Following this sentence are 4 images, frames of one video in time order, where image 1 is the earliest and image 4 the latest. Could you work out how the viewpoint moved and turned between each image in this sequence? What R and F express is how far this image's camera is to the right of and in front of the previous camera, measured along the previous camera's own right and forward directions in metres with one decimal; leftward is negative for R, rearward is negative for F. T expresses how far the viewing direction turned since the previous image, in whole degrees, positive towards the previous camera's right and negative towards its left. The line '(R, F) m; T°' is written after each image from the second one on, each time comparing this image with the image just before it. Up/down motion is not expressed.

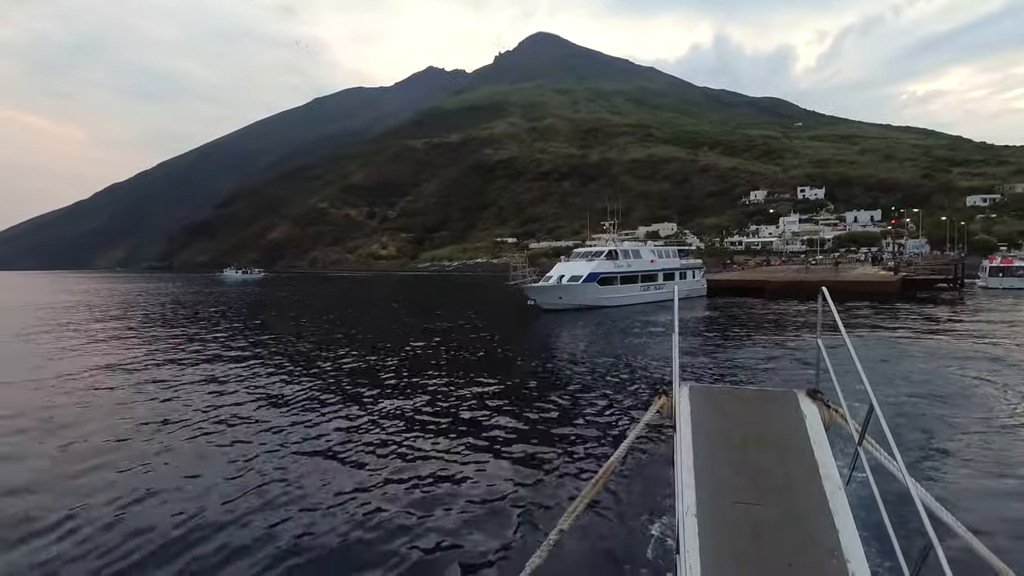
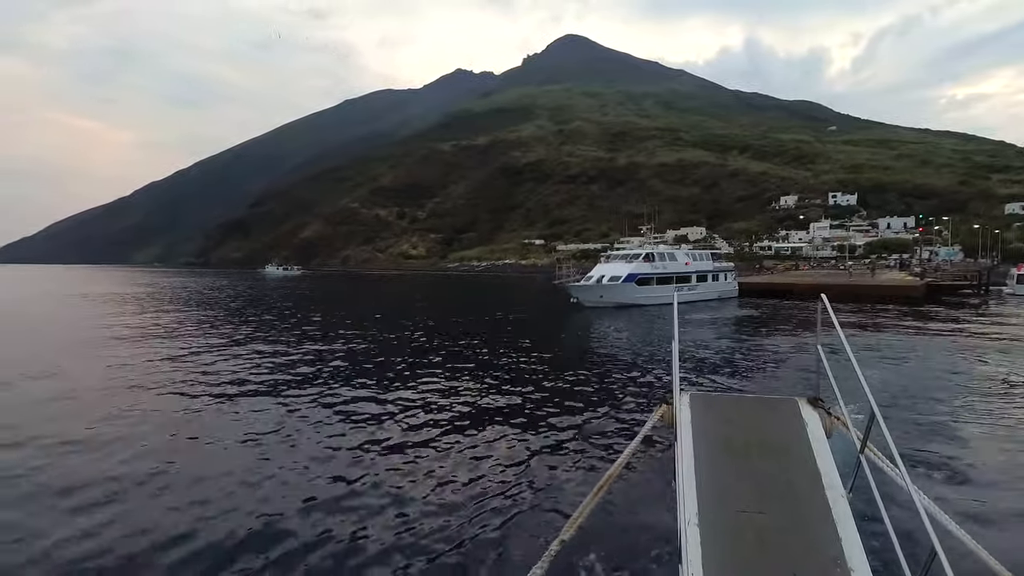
(-0.9, -2.1) m; -3°
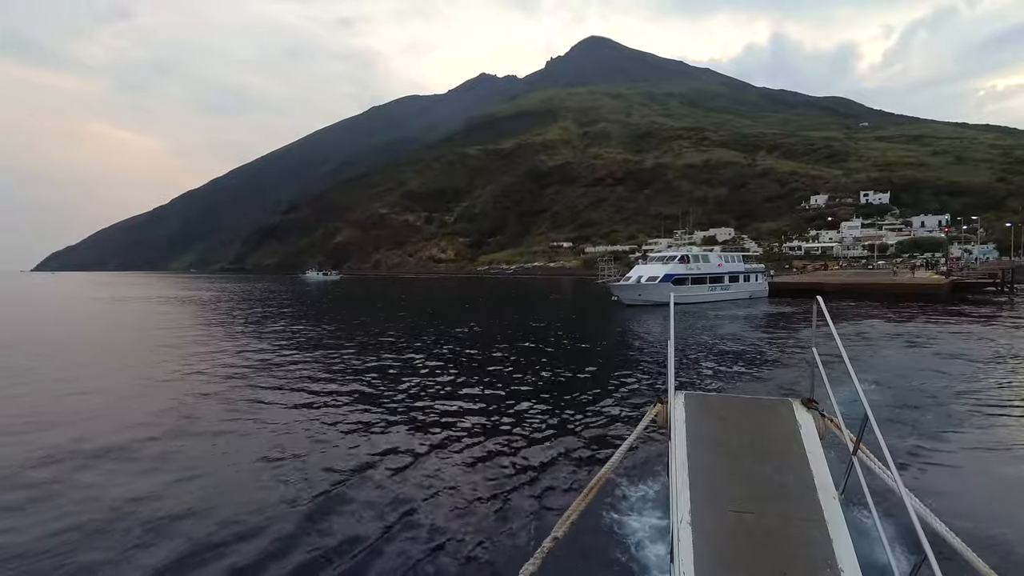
(-1.1, -2.4) m; -3°
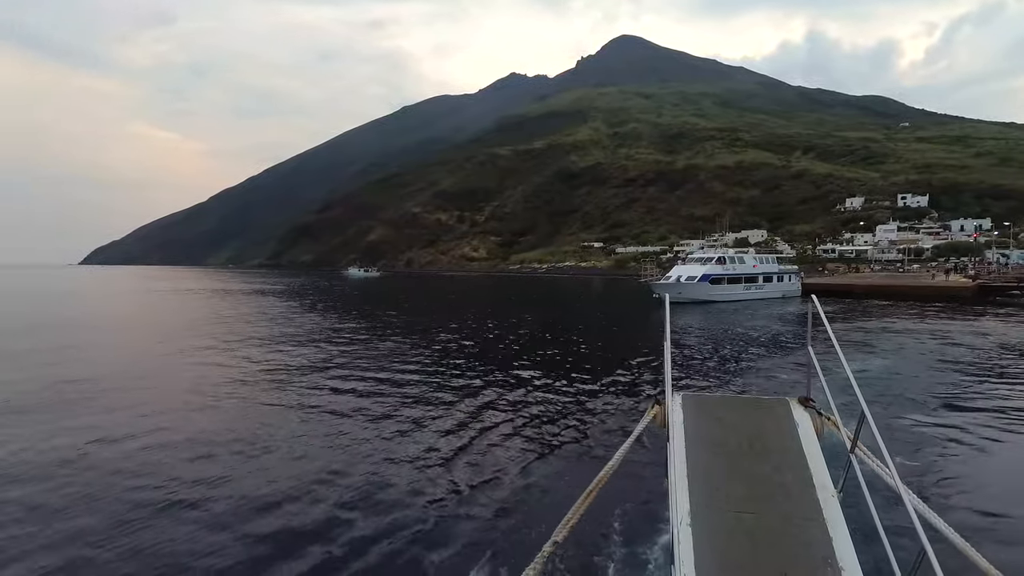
(-1.3, -2.8) m; -3°
